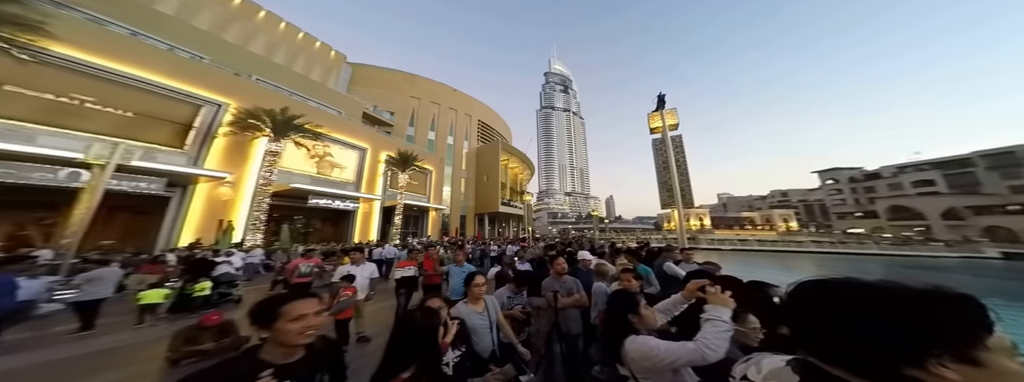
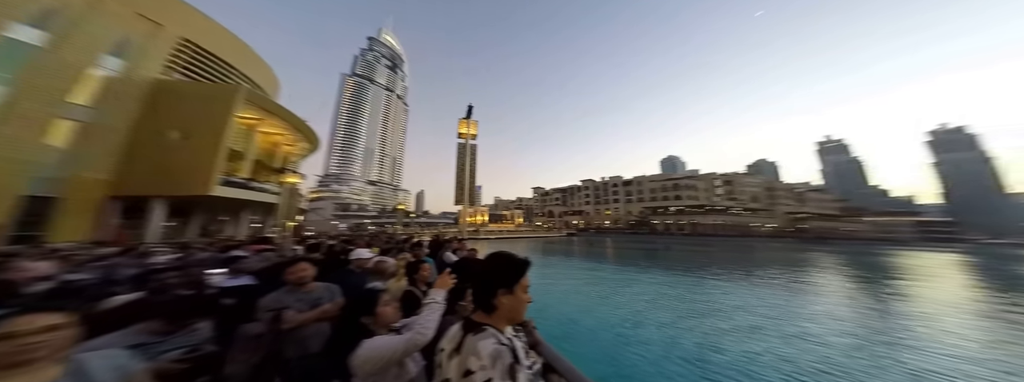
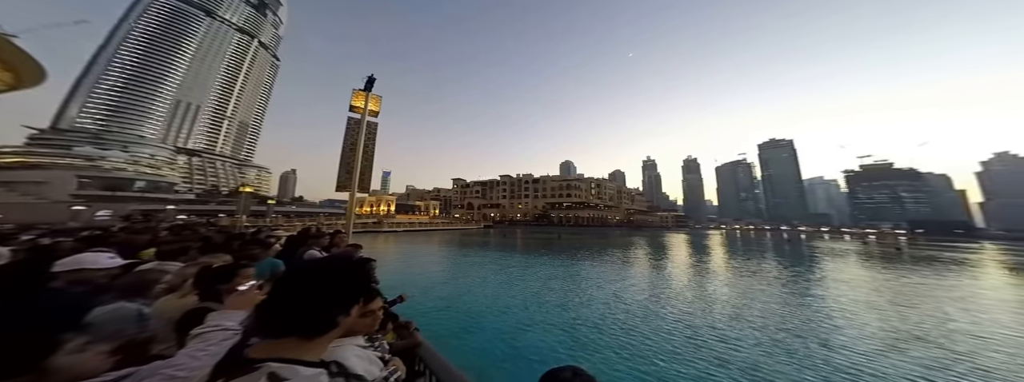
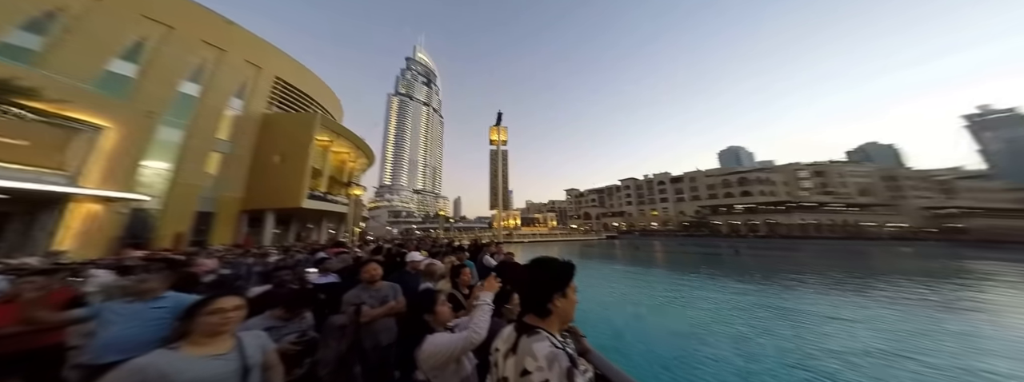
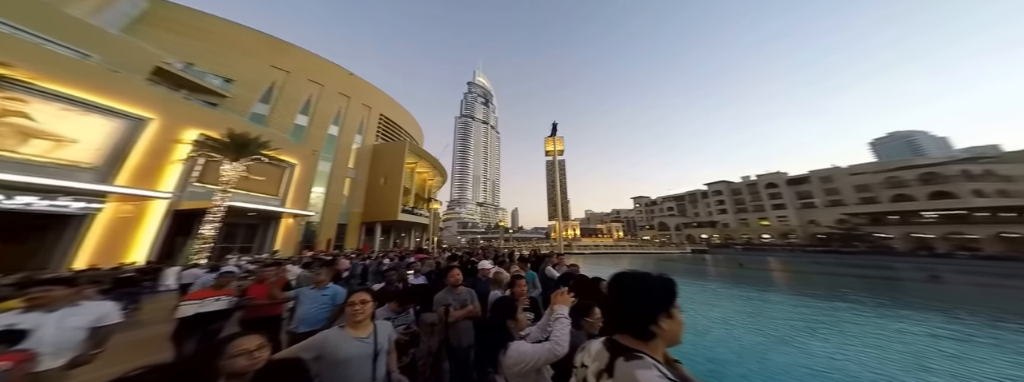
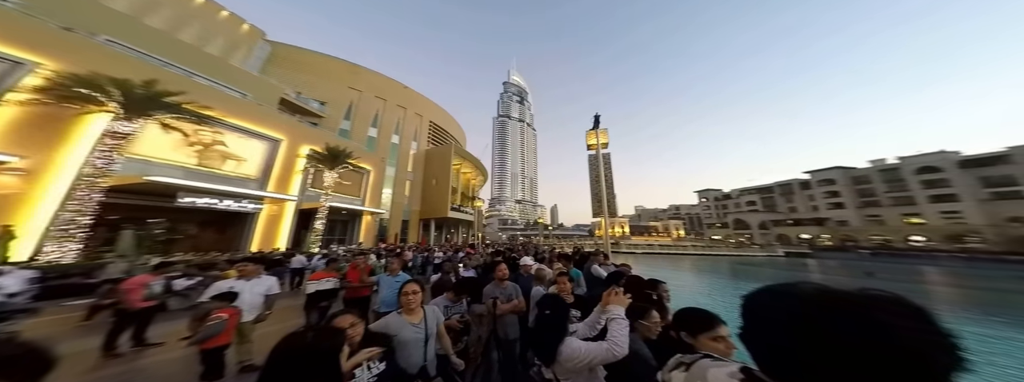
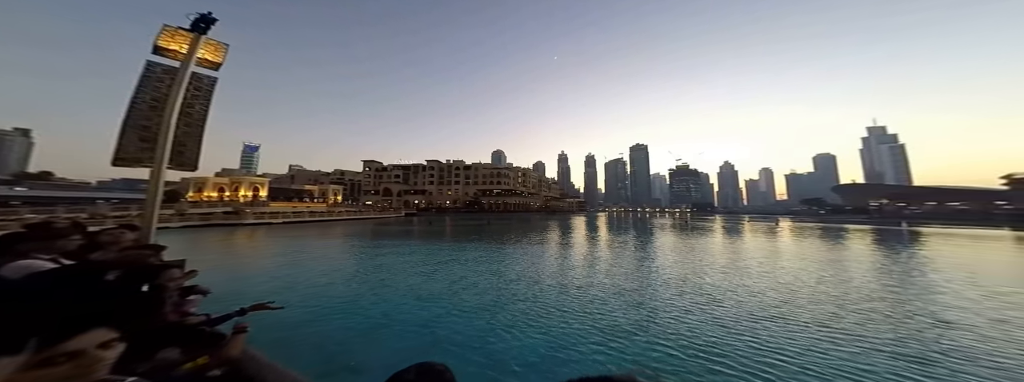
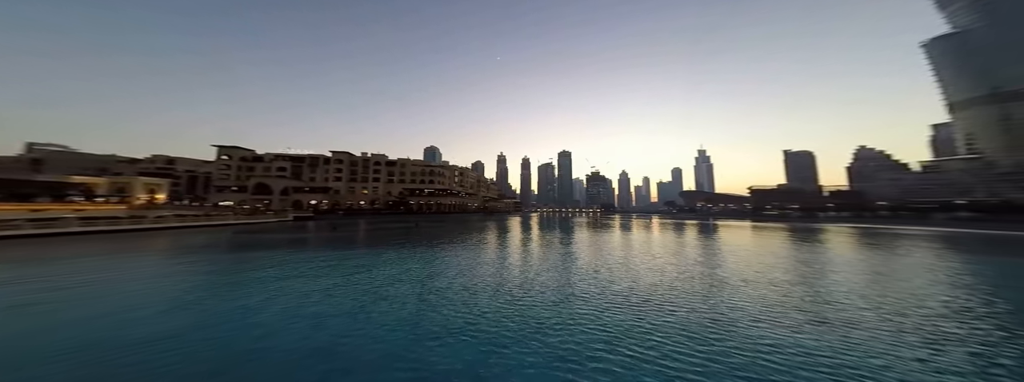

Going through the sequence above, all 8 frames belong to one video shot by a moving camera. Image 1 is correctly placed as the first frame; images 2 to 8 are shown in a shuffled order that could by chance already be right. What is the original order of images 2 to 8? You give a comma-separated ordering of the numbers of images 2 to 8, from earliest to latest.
6, 5, 4, 2, 3, 7, 8
